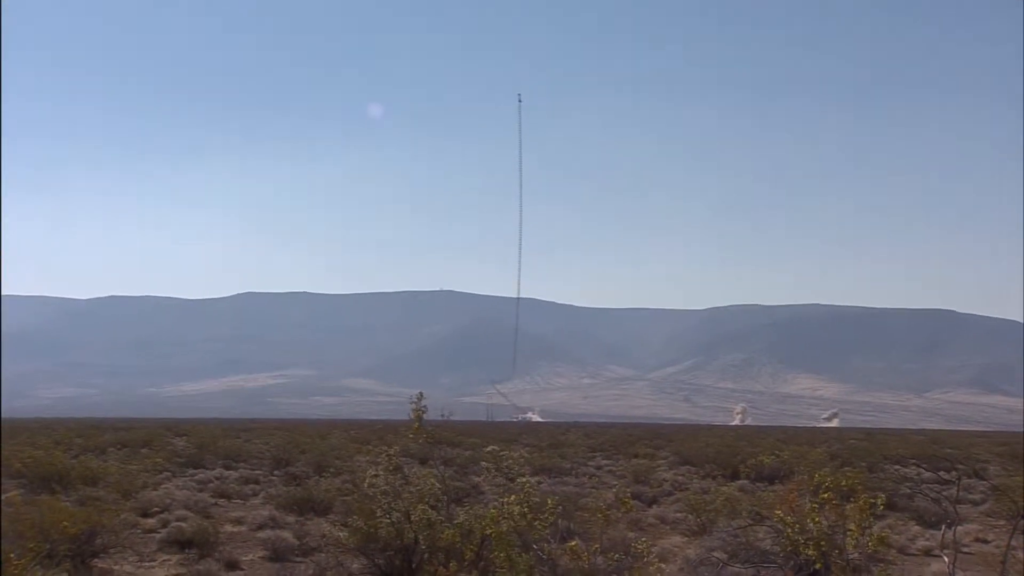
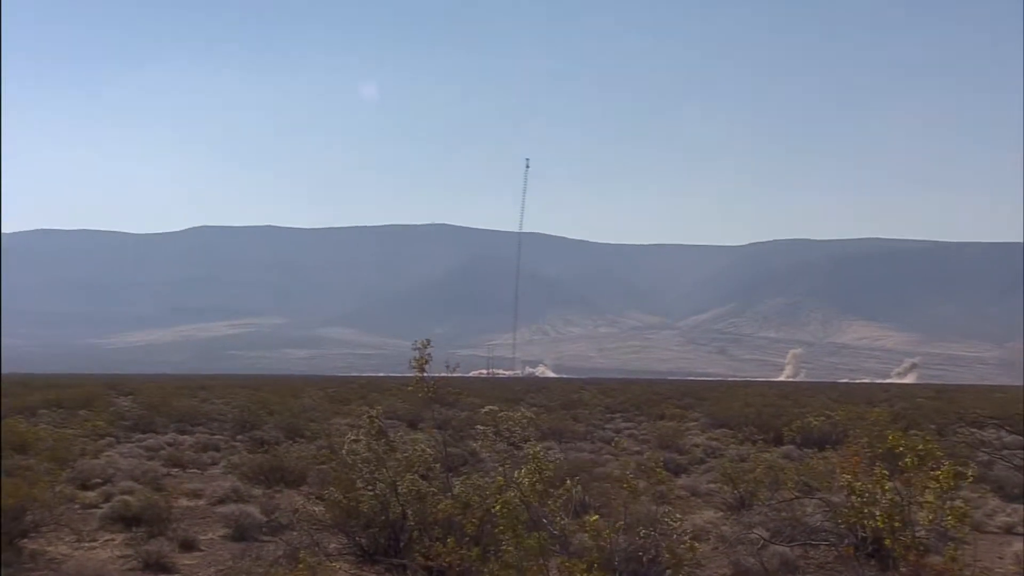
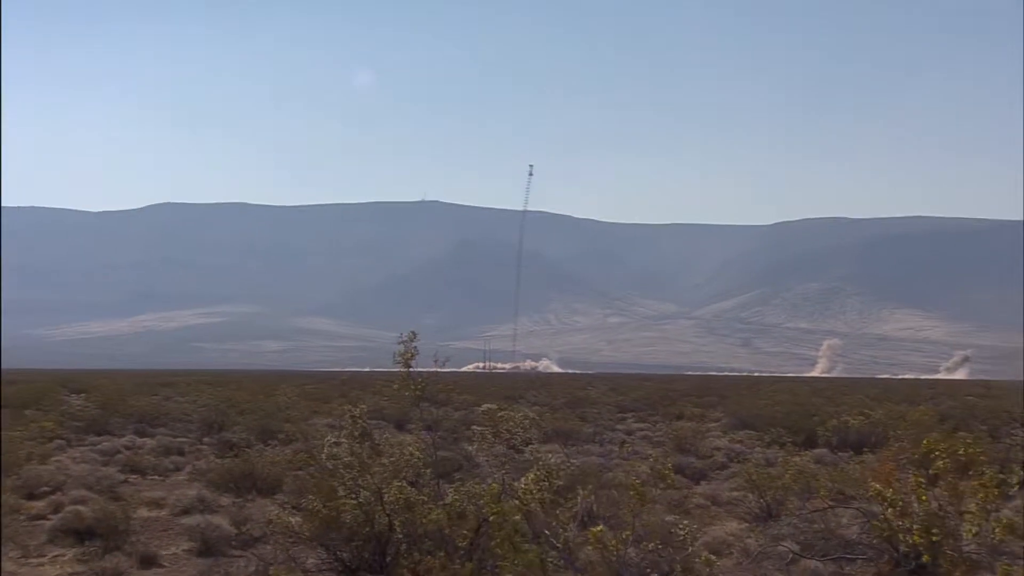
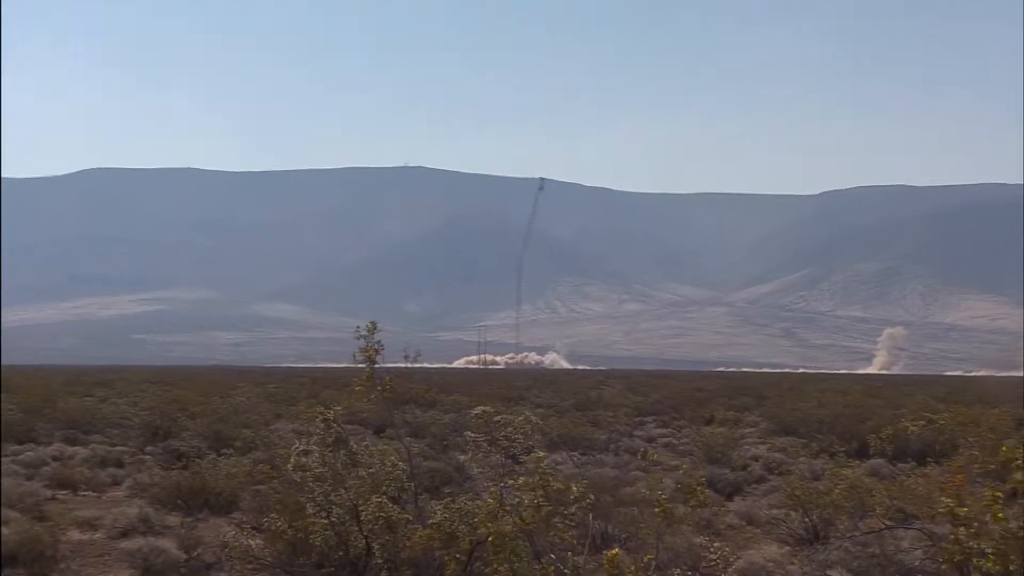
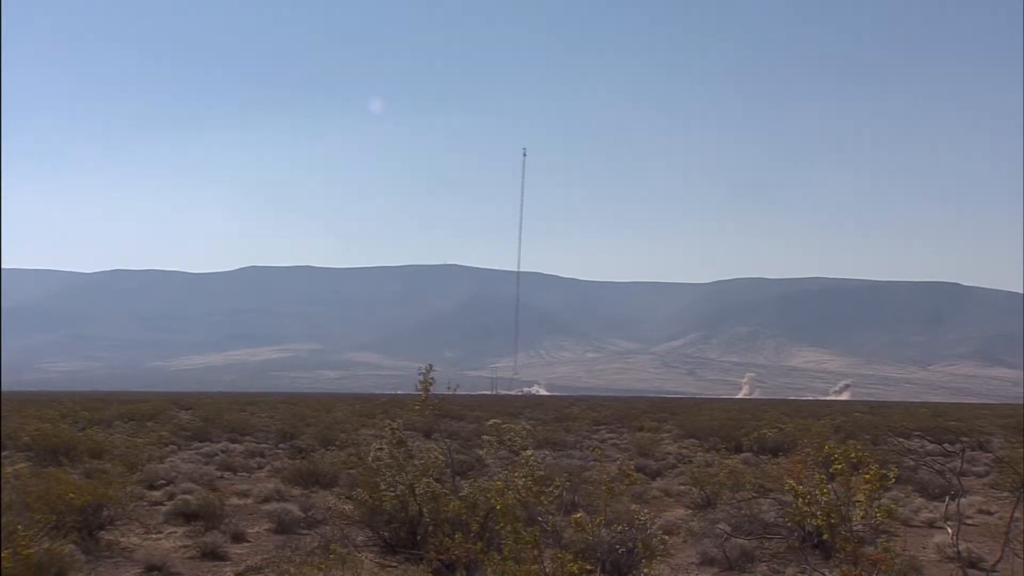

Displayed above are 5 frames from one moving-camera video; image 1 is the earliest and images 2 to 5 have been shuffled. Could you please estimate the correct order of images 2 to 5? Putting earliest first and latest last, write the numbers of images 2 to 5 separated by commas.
5, 2, 3, 4
